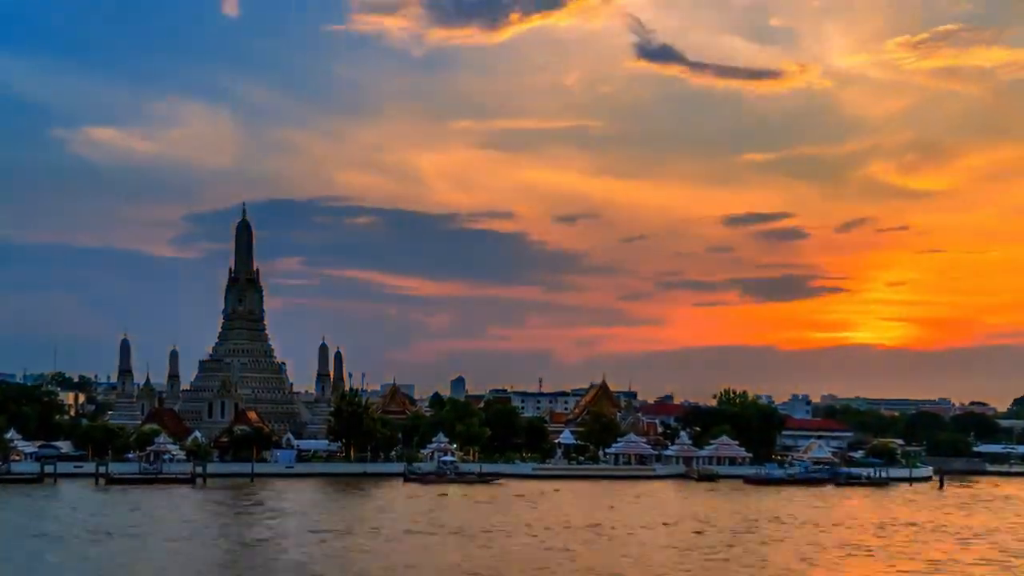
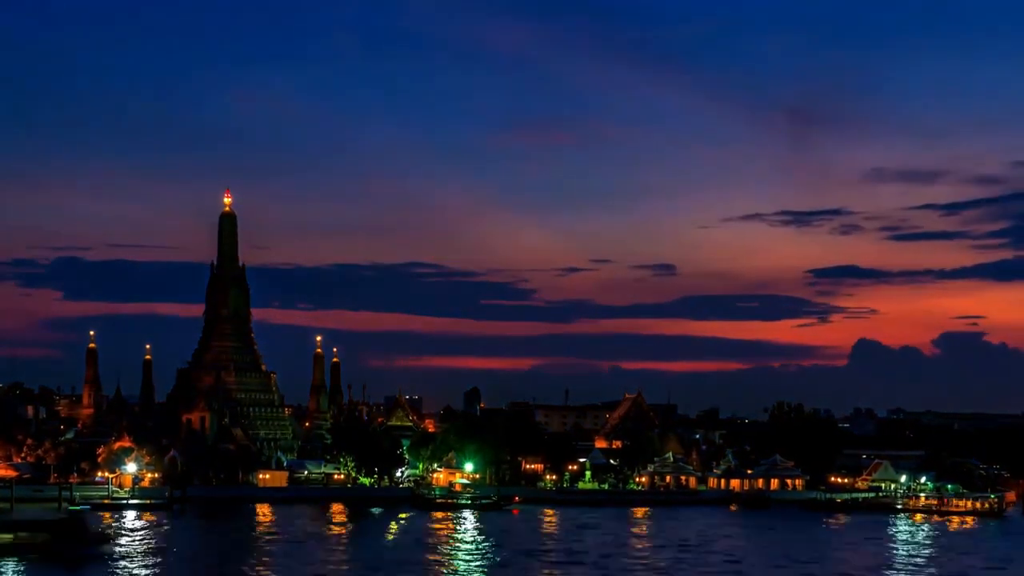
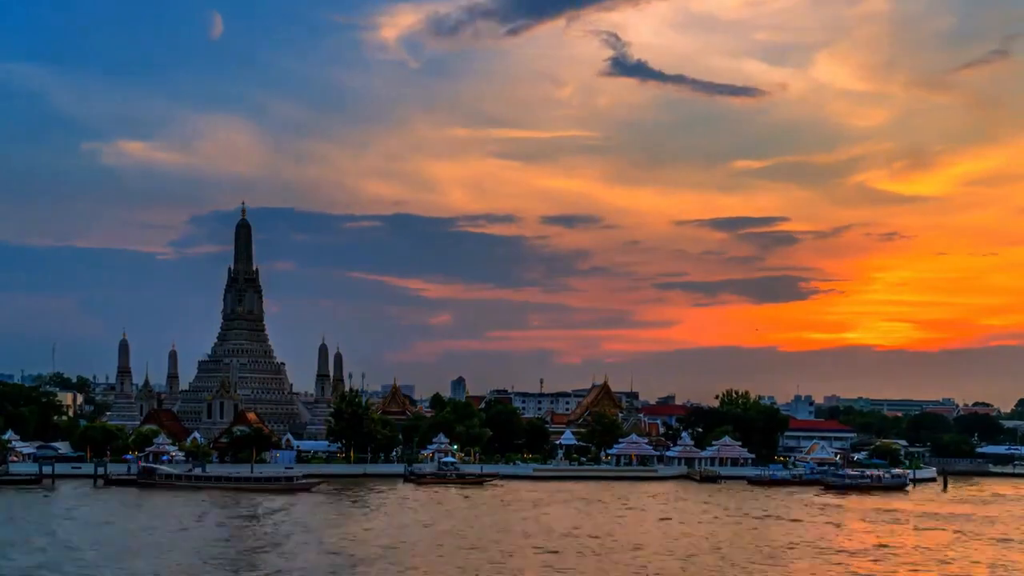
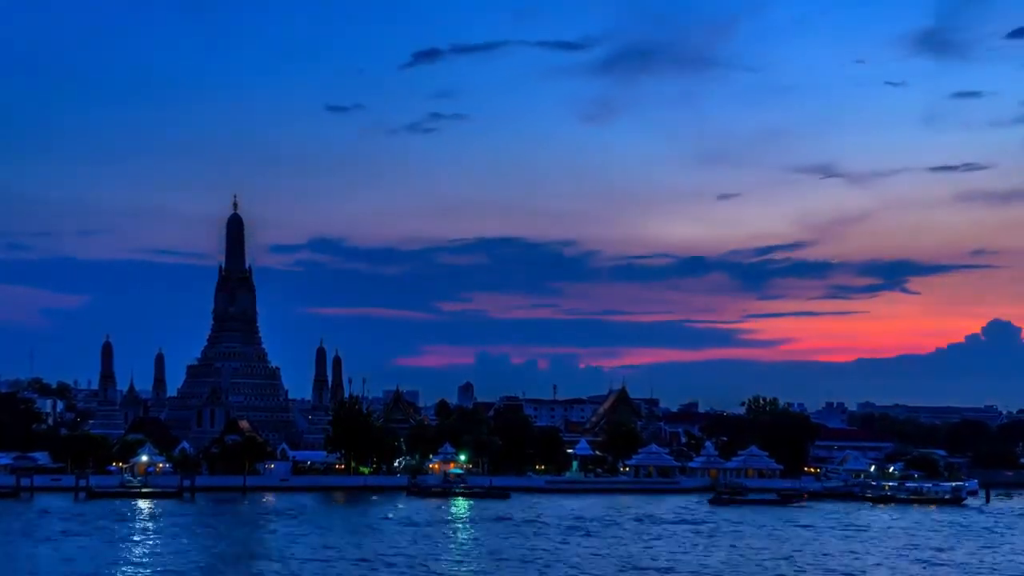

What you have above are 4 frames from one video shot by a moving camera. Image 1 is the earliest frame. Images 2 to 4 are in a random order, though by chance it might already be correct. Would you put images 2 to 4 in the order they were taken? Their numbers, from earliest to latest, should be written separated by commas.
3, 4, 2
